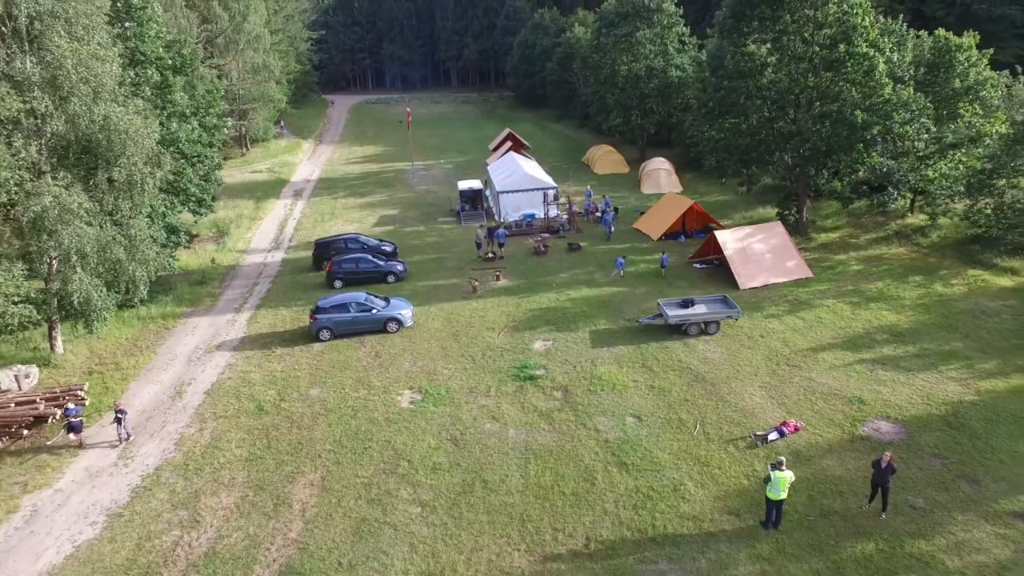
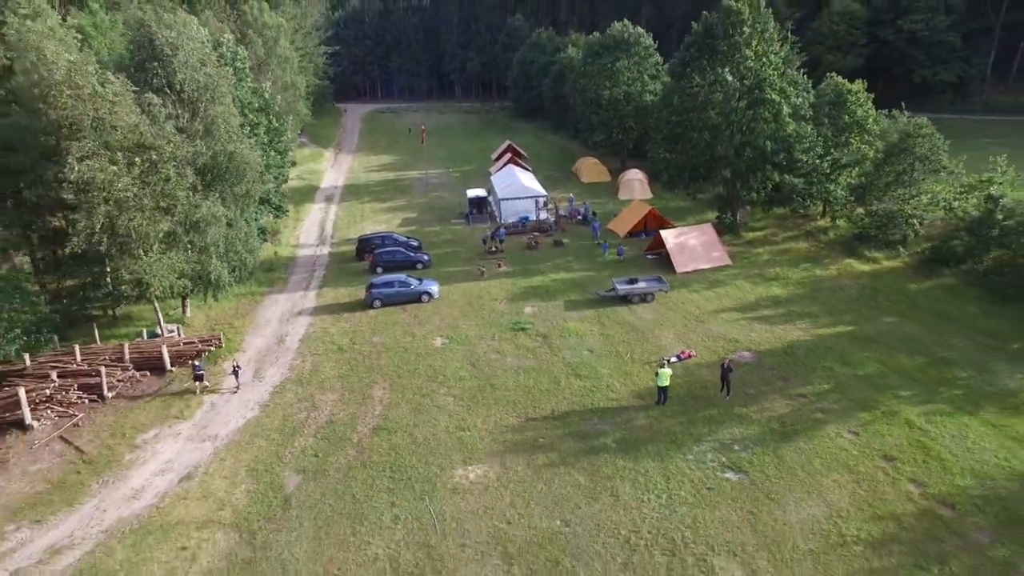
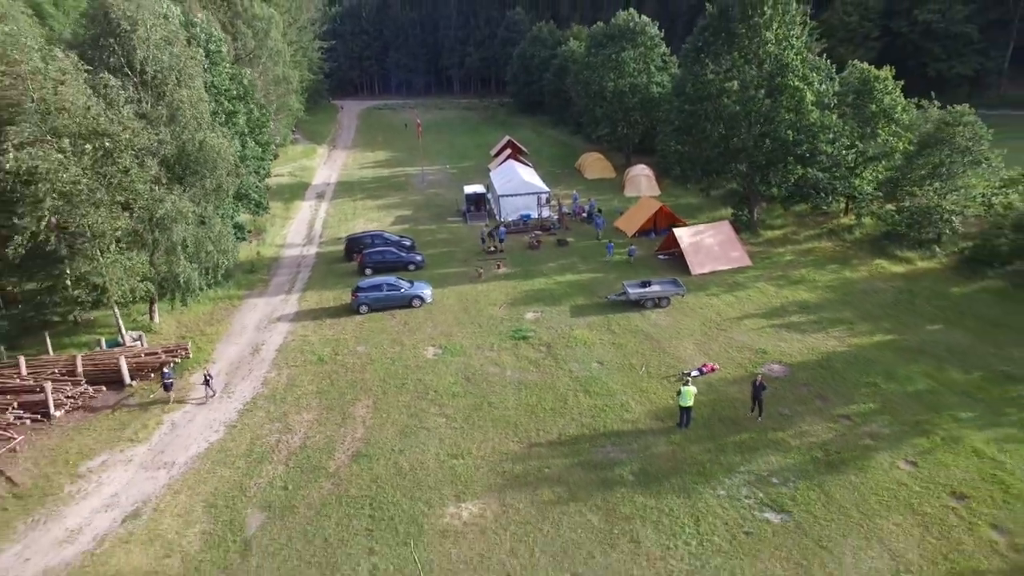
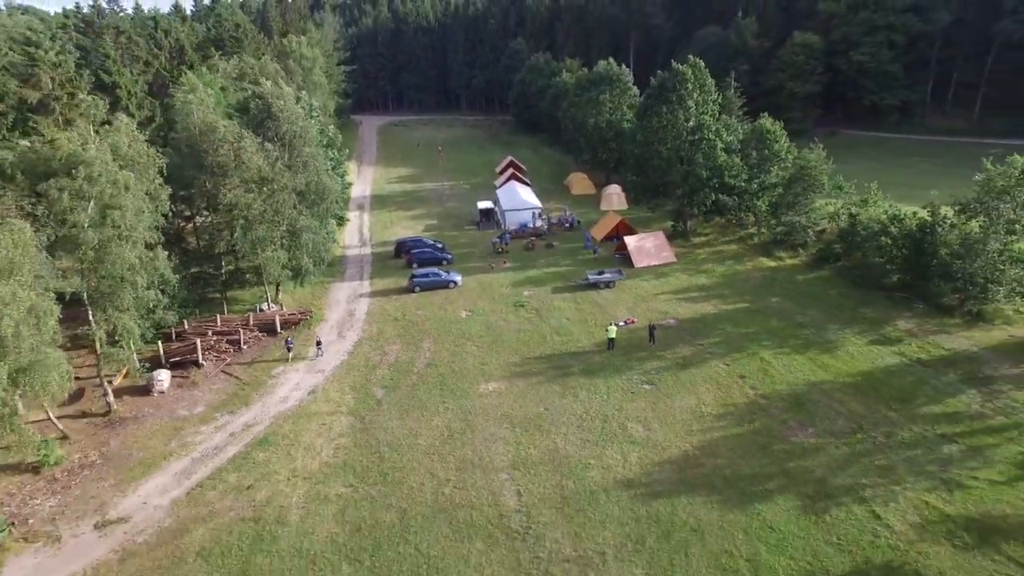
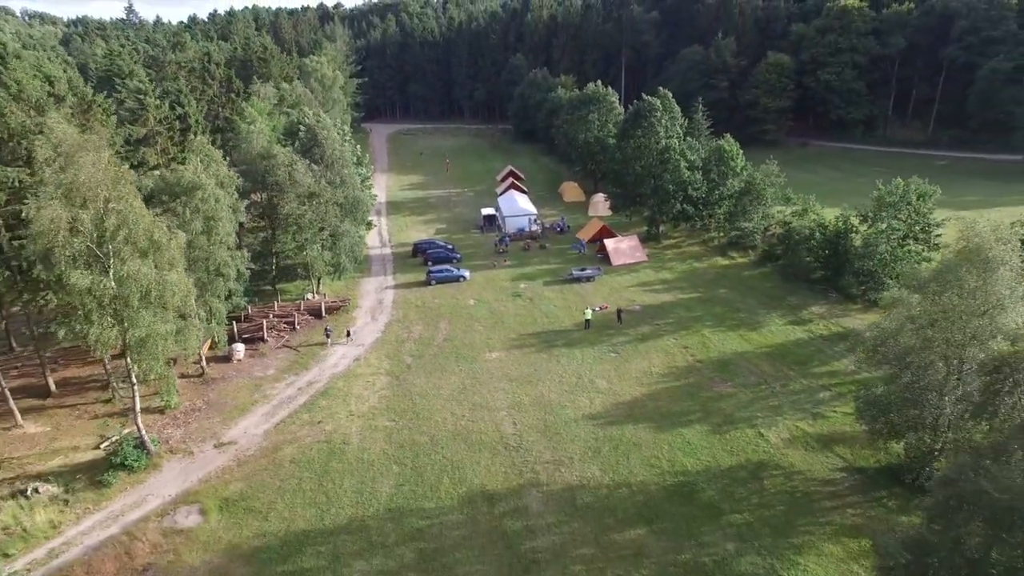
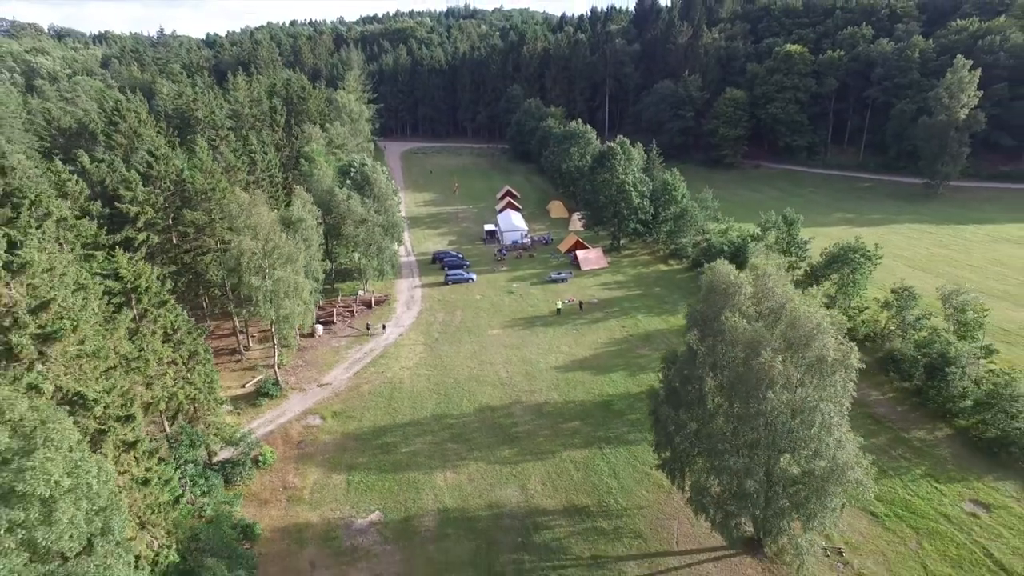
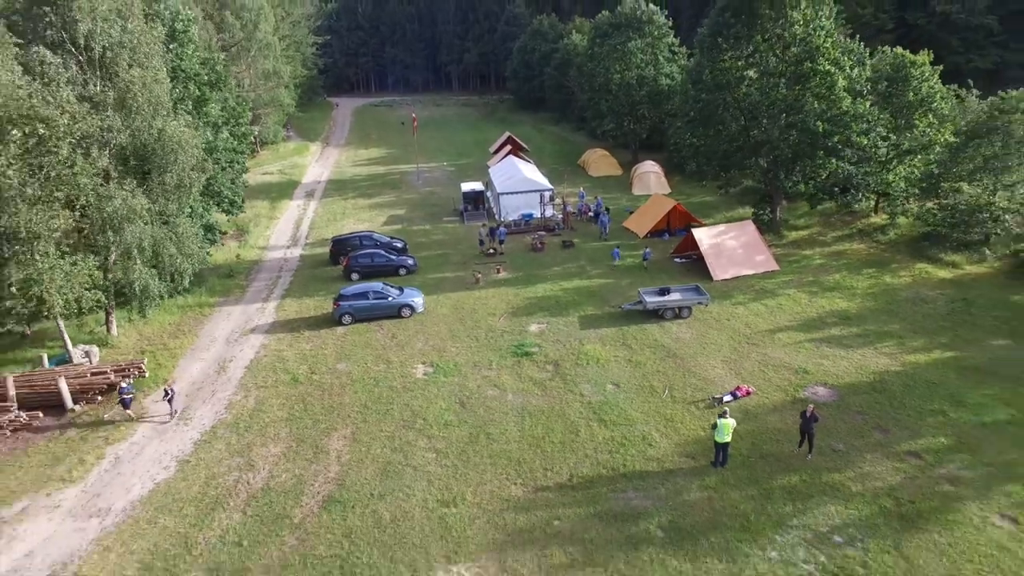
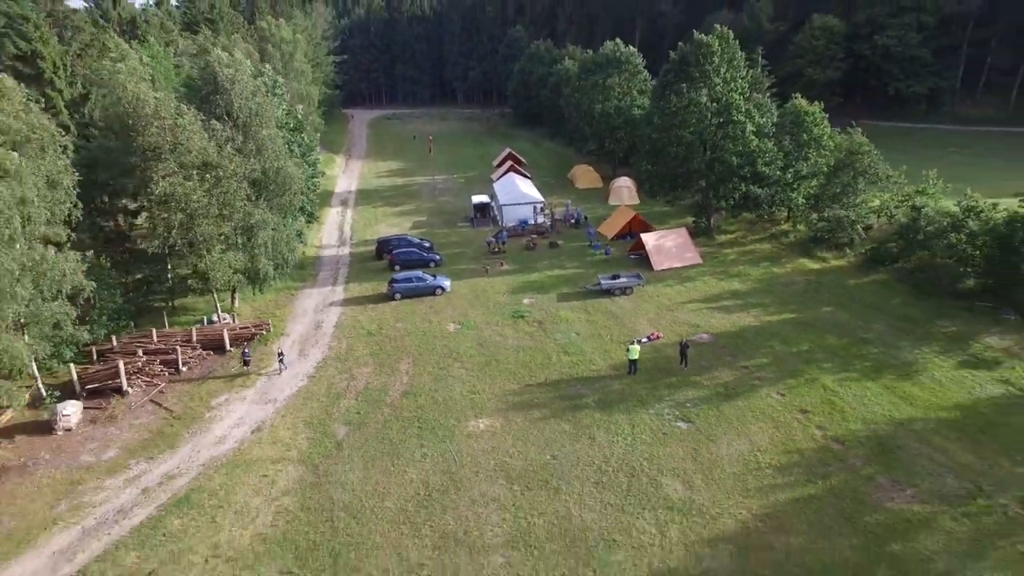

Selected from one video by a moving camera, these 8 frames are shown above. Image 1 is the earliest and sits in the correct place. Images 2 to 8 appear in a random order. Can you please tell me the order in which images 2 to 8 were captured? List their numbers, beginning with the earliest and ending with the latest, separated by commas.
7, 3, 2, 8, 4, 5, 6
